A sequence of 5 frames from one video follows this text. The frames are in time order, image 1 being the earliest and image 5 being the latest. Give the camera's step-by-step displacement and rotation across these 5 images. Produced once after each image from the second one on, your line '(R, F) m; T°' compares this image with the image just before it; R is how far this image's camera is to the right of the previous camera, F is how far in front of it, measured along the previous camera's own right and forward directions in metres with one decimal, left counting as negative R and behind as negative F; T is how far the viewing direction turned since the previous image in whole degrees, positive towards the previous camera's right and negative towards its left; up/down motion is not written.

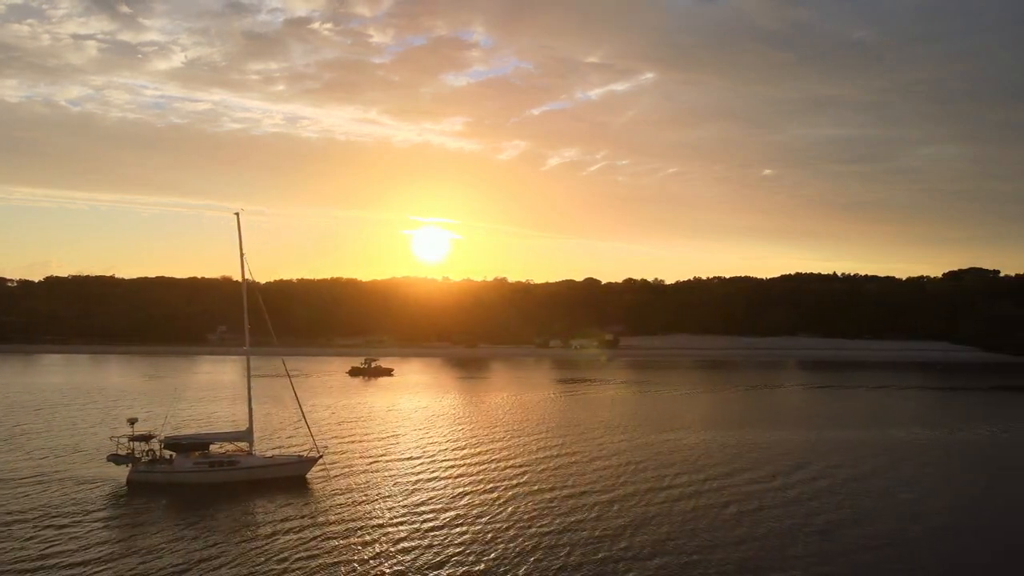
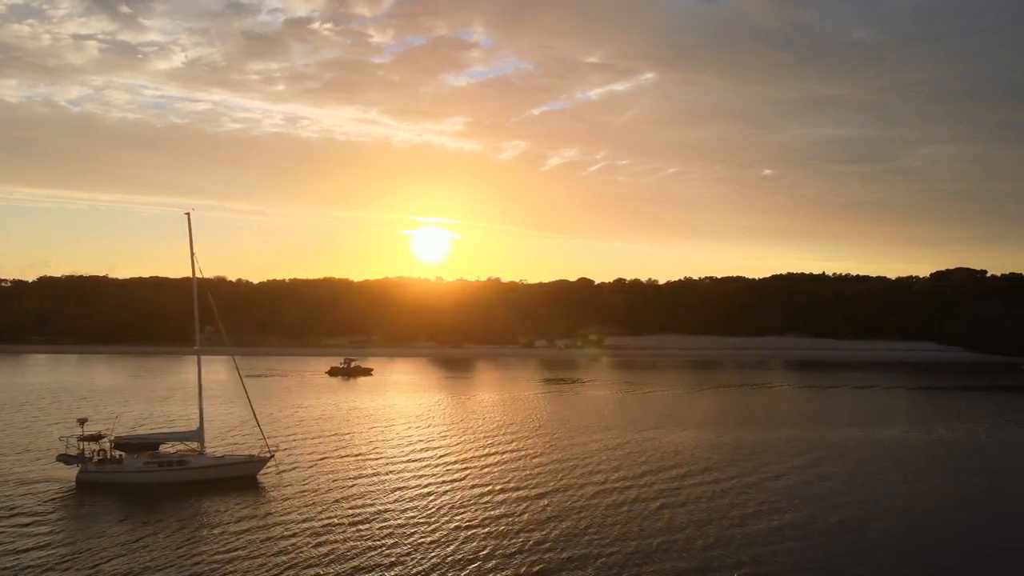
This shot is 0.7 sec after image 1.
(+1.8, +0.1) m; 0°
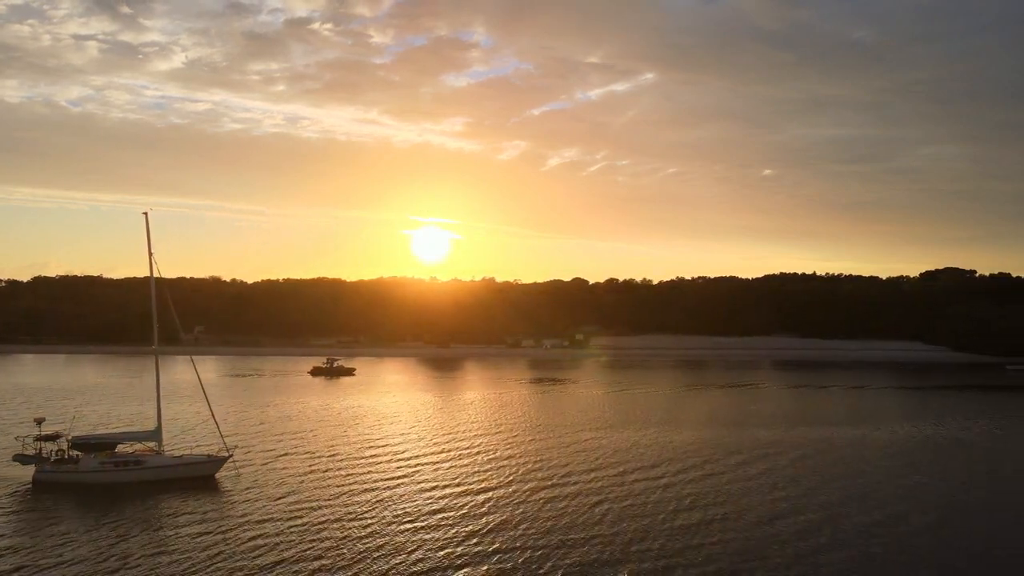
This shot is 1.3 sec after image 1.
(+1.5, 0.0) m; 0°
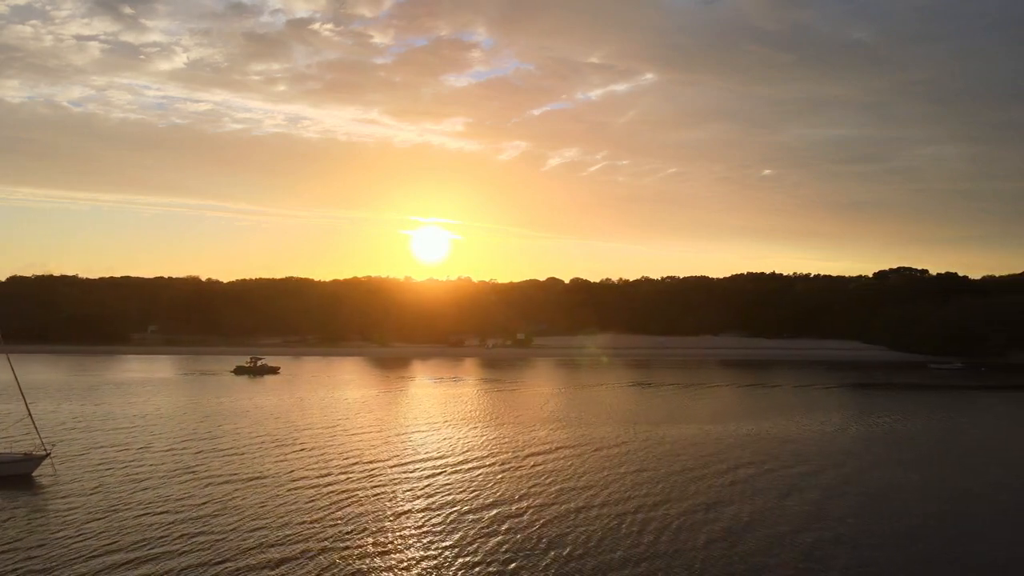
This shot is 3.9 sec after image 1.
(+6.6, +0.2) m; 0°
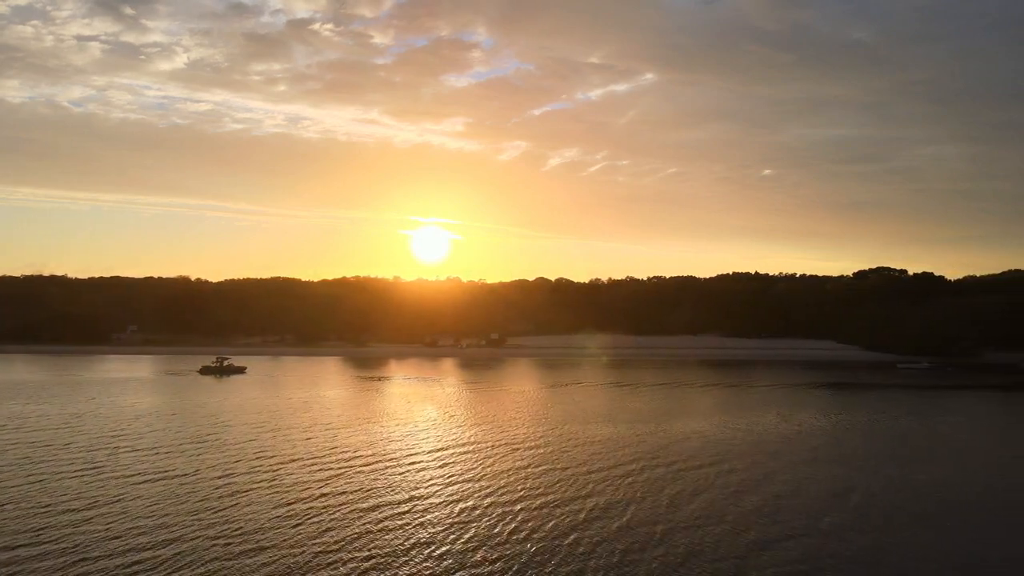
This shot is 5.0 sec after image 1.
(+2.9, +0.1) m; 0°
